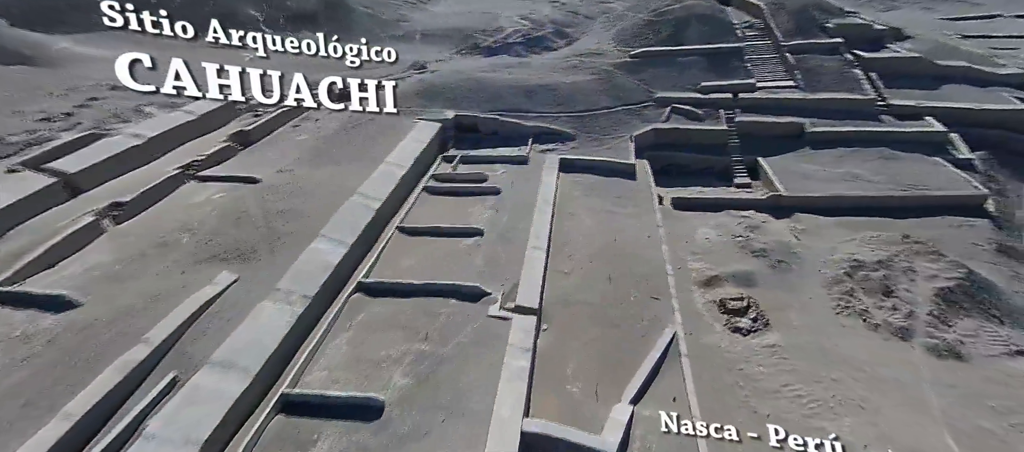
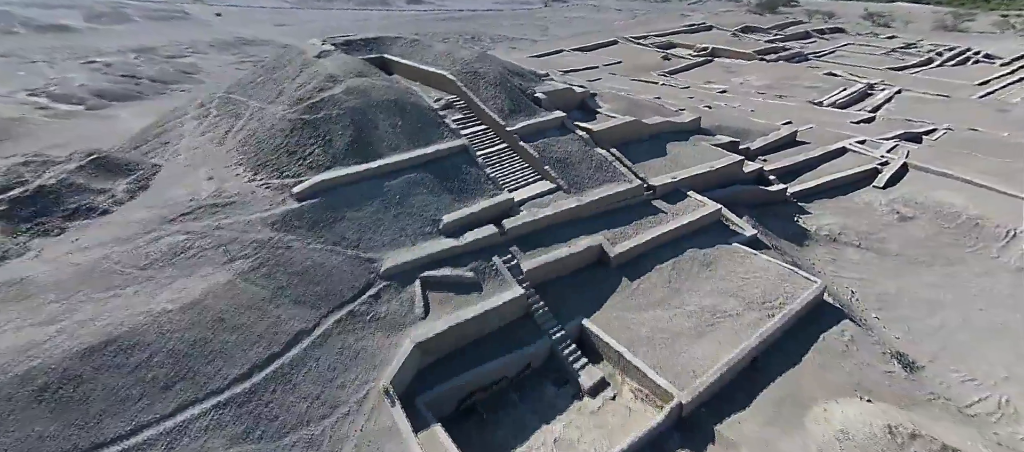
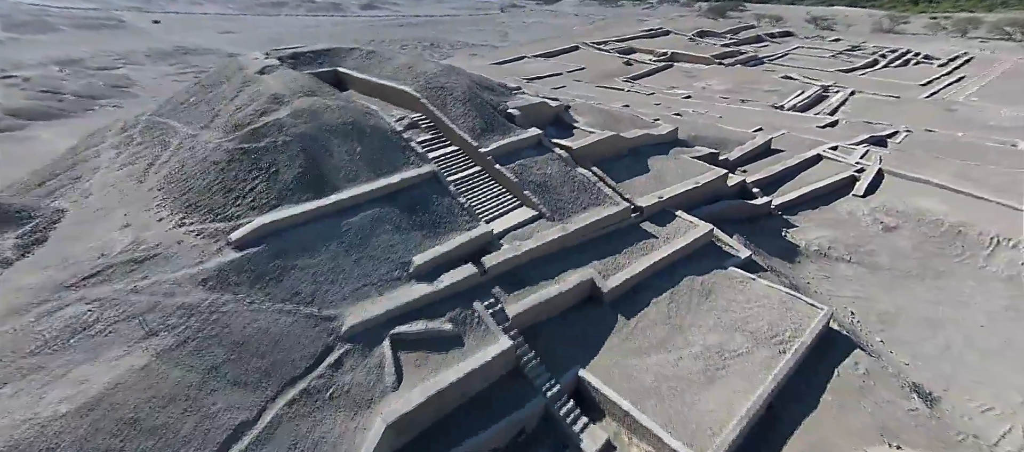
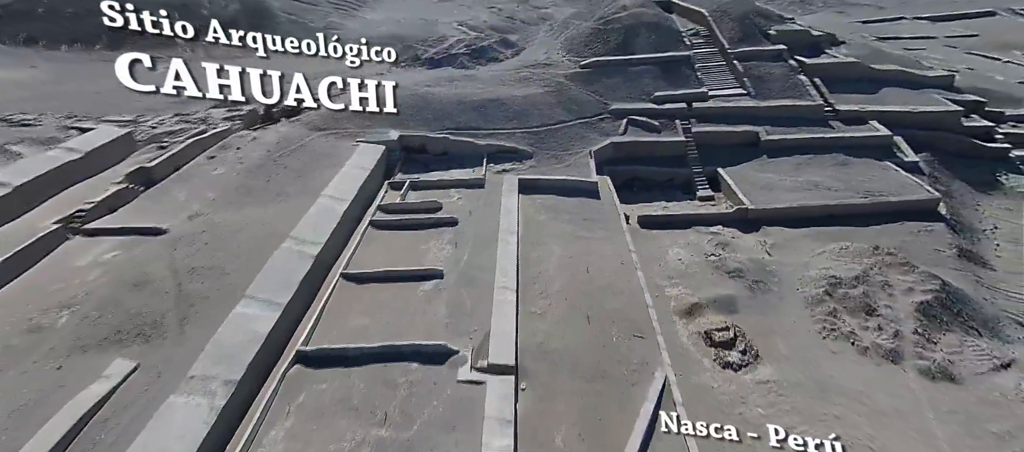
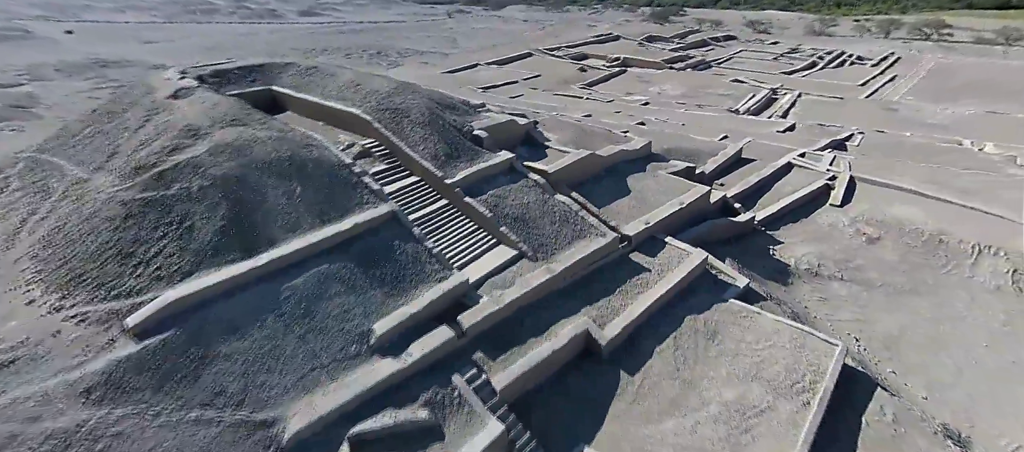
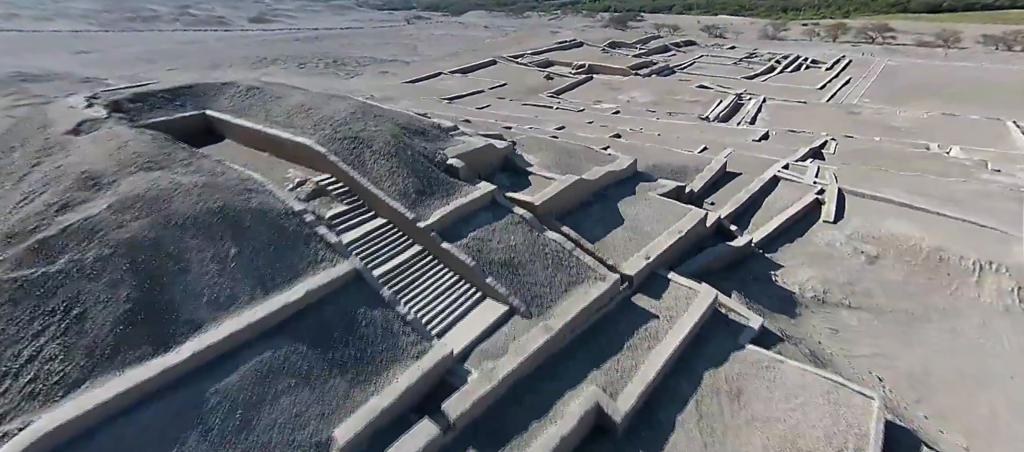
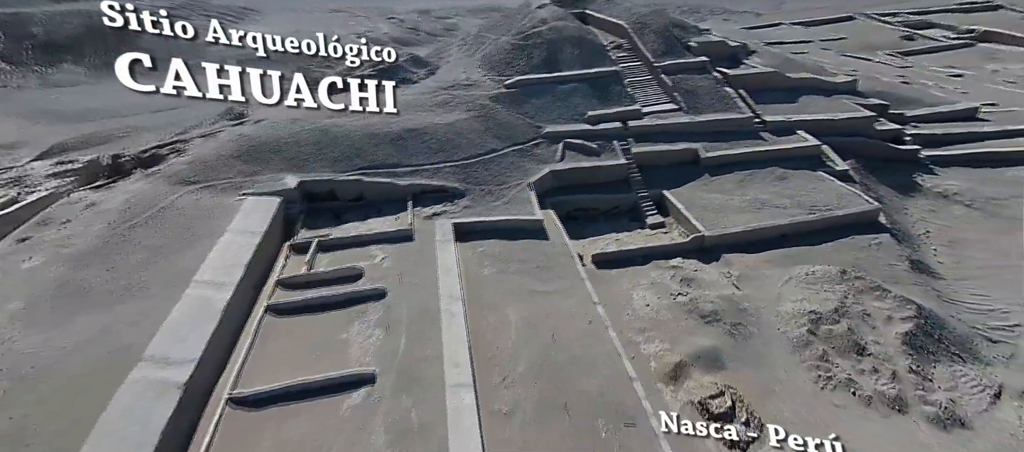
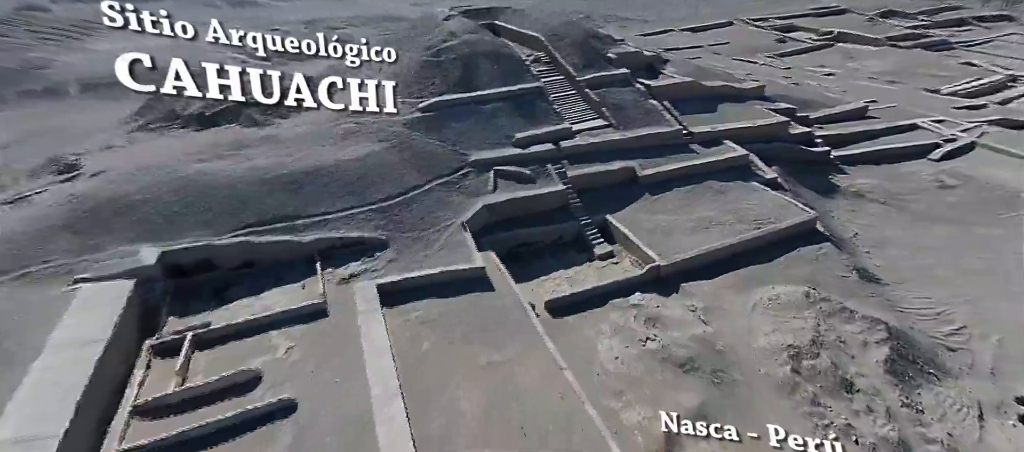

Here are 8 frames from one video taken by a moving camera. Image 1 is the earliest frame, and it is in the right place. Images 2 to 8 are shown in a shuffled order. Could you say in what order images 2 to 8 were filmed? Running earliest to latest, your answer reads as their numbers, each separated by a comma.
4, 7, 8, 2, 3, 5, 6
